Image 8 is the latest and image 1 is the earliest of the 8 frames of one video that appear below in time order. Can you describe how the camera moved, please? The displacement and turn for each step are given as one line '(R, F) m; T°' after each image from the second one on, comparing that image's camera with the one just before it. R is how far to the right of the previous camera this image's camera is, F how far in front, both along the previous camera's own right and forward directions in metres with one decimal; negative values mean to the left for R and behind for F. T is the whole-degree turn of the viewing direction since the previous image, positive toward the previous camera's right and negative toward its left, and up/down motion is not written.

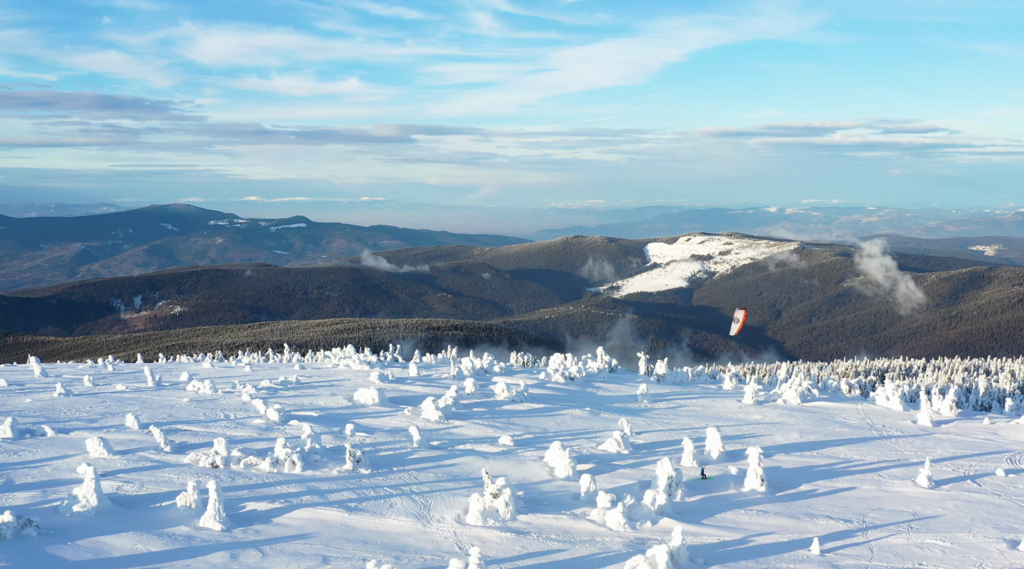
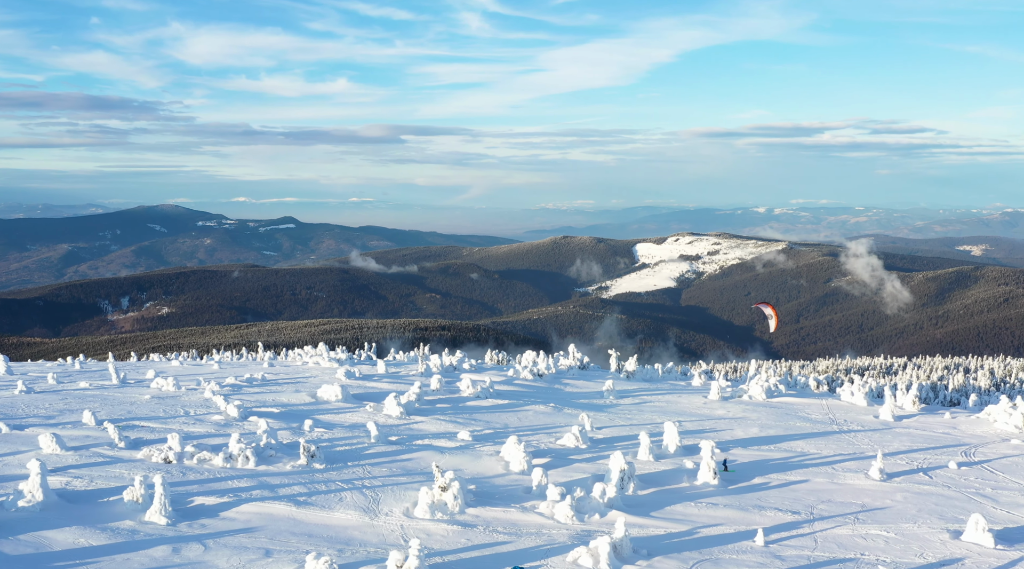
(+0.7, -0.1) m; +1°
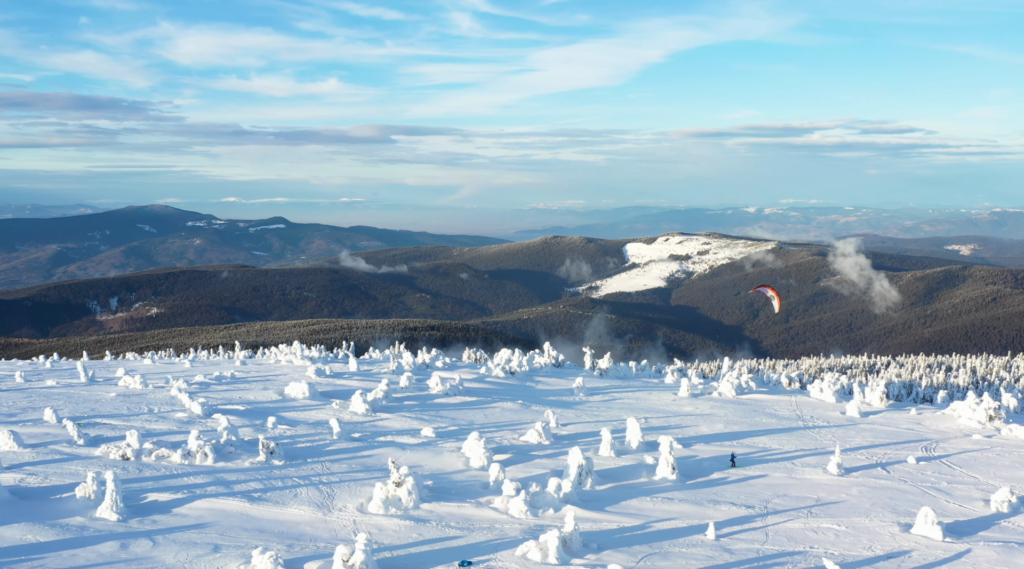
(+0.6, -0.1) m; +1°
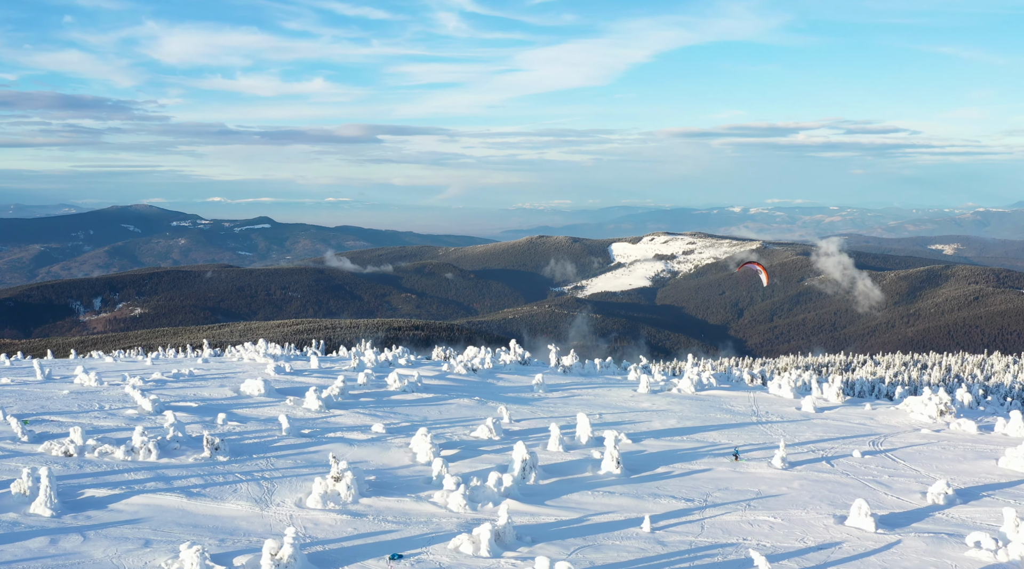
(+0.8, -0.1) m; +1°
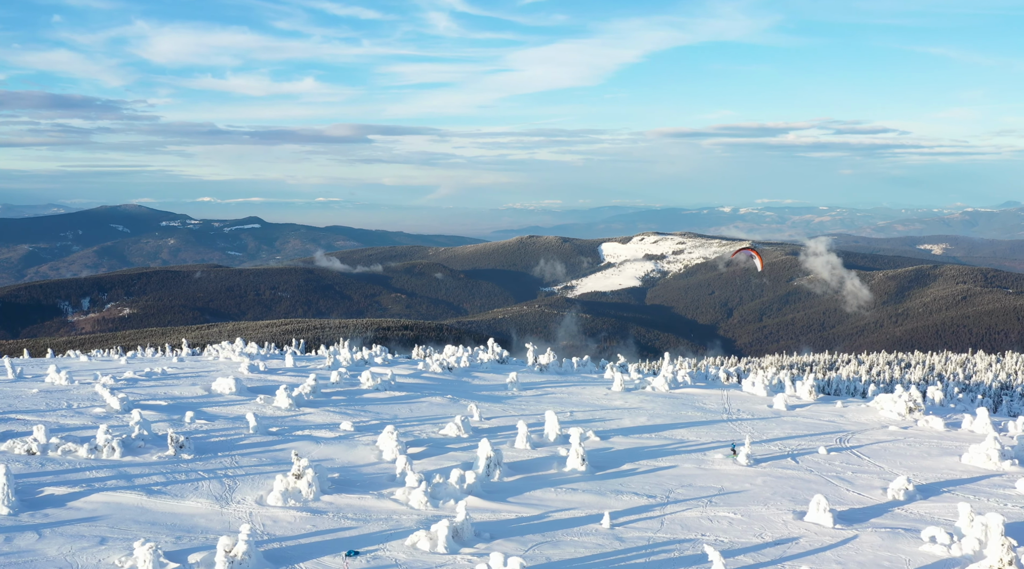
(+0.5, -0.1) m; +1°
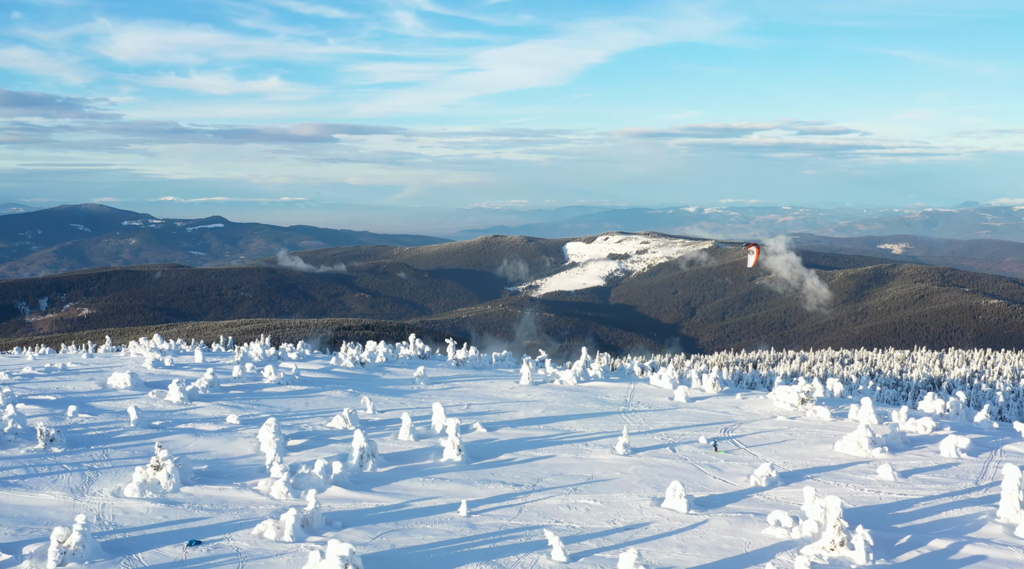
(+1.7, -0.2) m; +3°
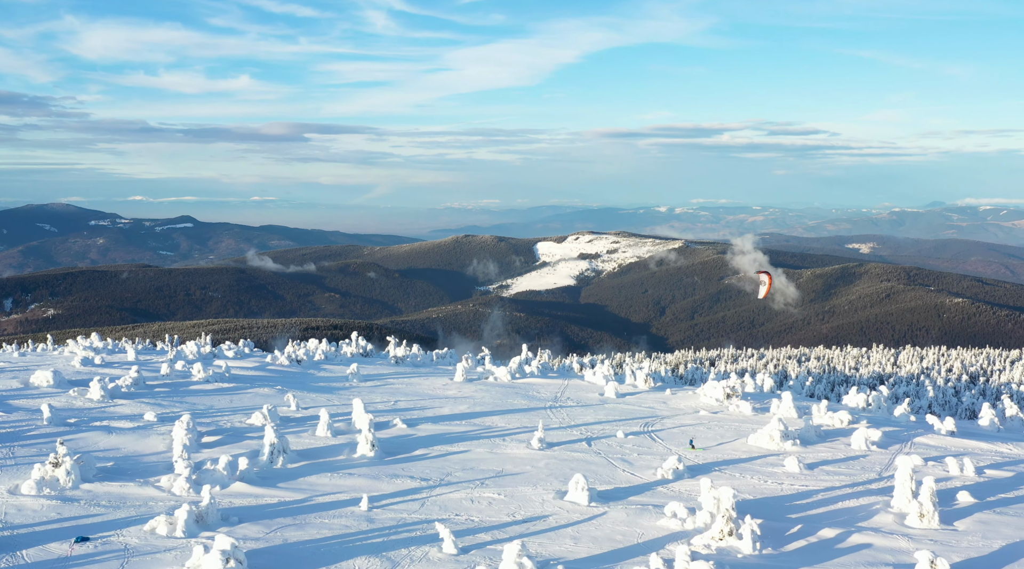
(+1.1, -0.2) m; +2°
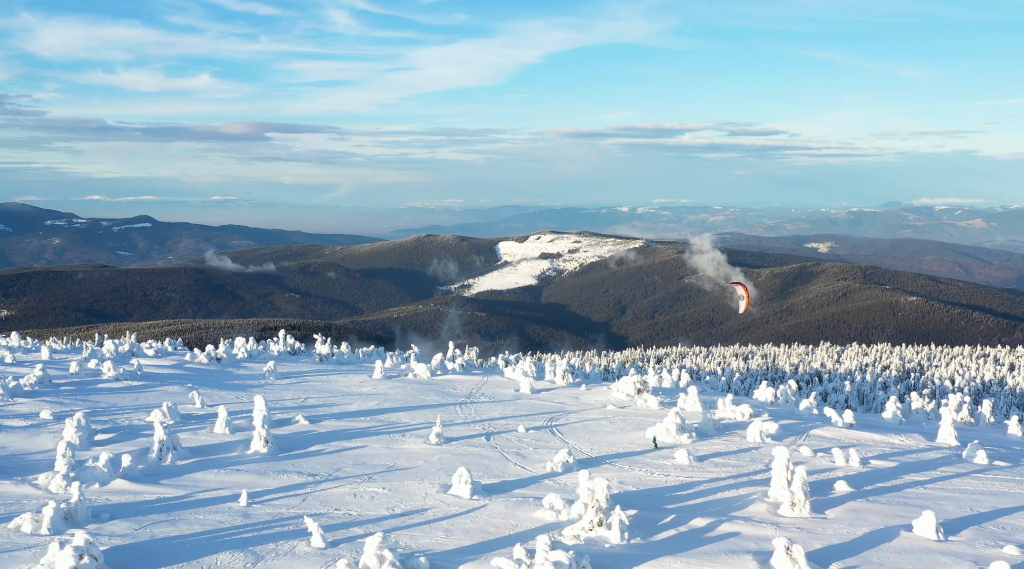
(+1.3, -0.2) m; +3°
